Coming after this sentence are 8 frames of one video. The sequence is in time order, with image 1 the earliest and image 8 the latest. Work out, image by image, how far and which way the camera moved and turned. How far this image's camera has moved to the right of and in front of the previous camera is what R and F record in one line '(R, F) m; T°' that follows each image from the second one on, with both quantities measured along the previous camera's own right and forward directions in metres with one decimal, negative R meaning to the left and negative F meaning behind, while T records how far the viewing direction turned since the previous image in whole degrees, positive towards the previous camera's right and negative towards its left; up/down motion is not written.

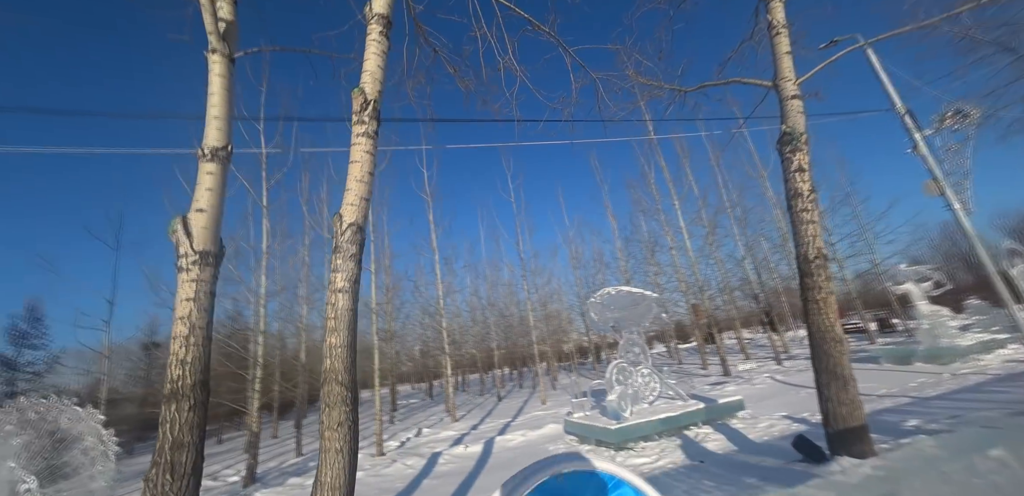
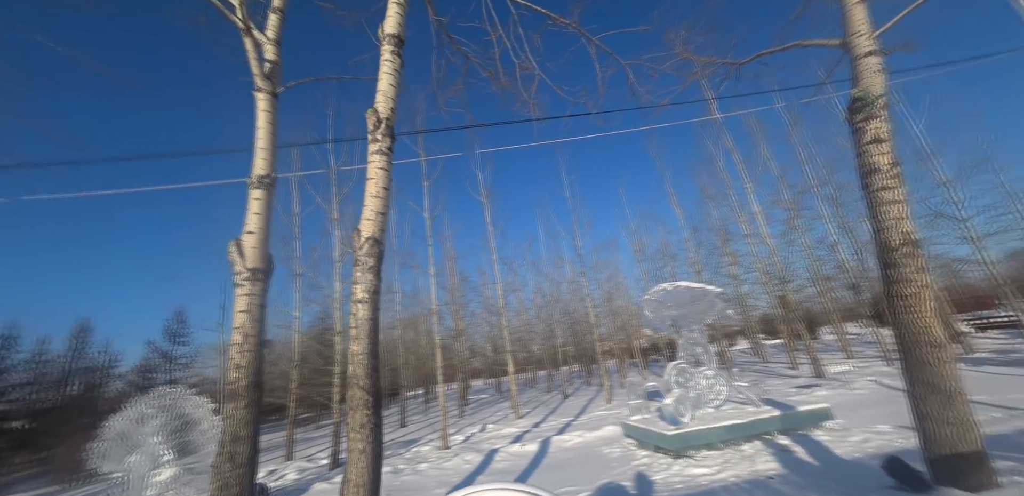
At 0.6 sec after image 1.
(+0.4, +0.1) m; -9°
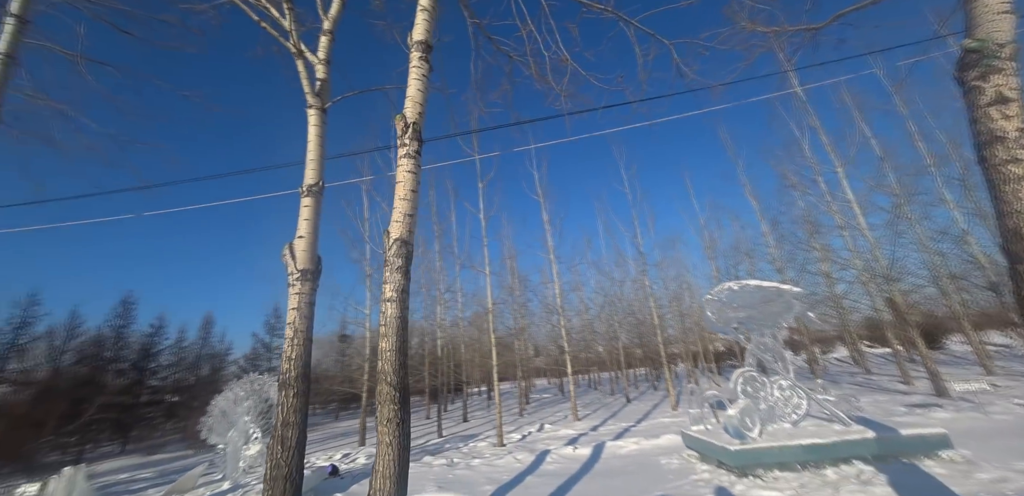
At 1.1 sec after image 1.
(+0.3, +0.1) m; -9°
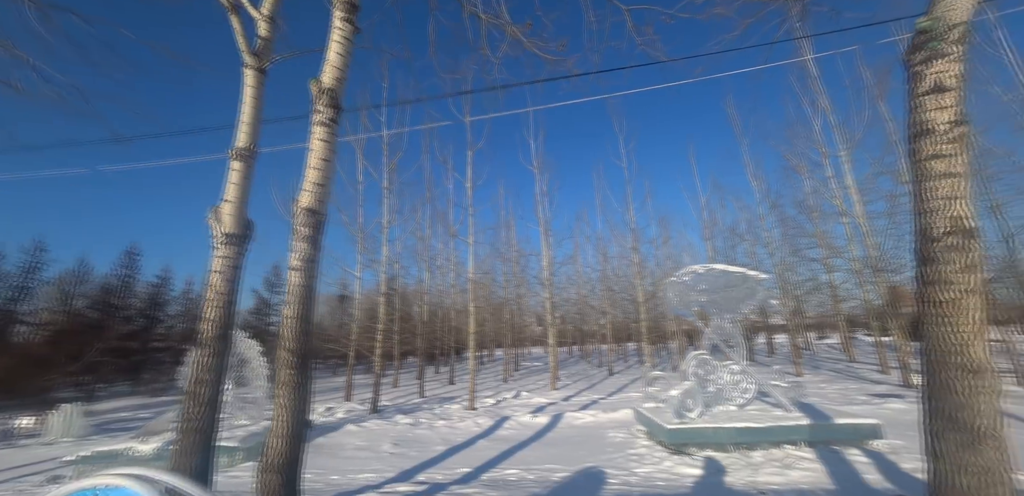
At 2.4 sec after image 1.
(+0.8, 0.0) m; -1°
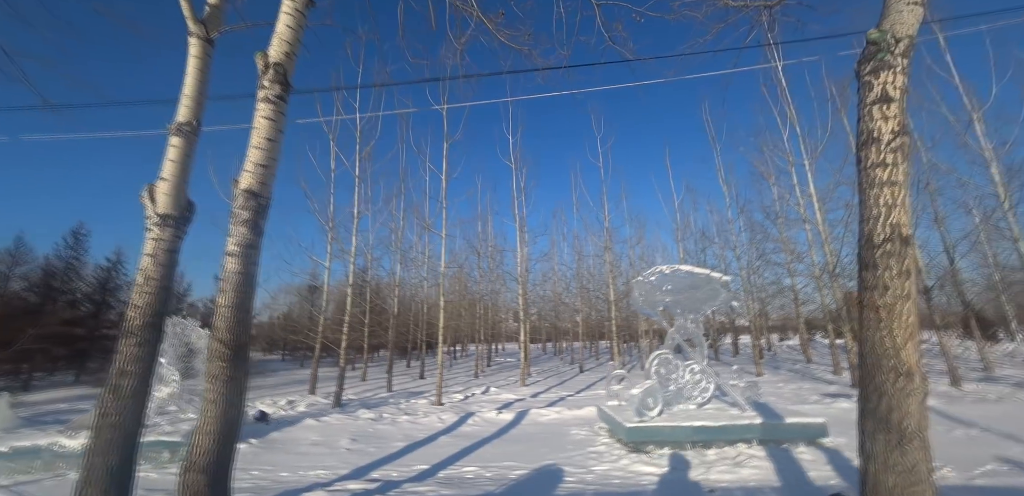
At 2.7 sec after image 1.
(+0.2, +0.1) m; +3°
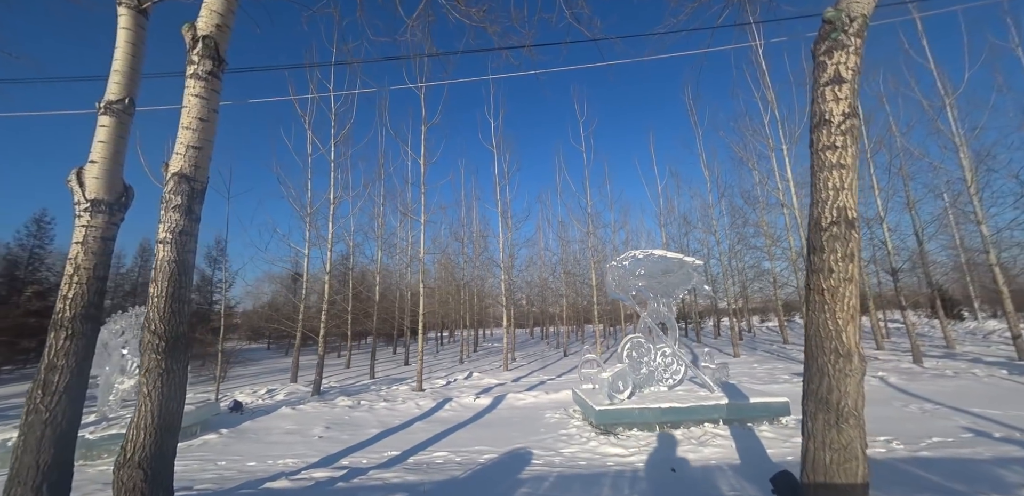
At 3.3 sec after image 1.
(+0.3, +0.1) m; +2°
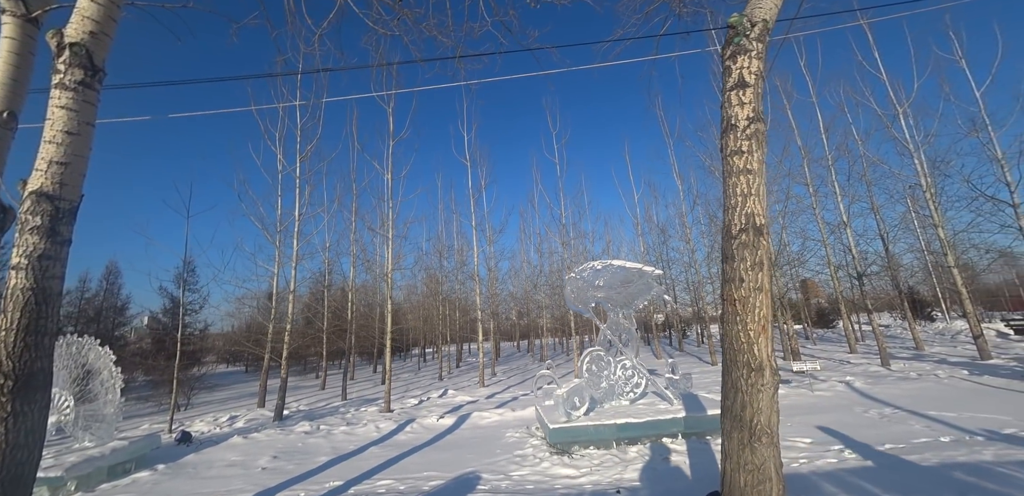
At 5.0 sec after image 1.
(+0.6, +0.2) m; +2°
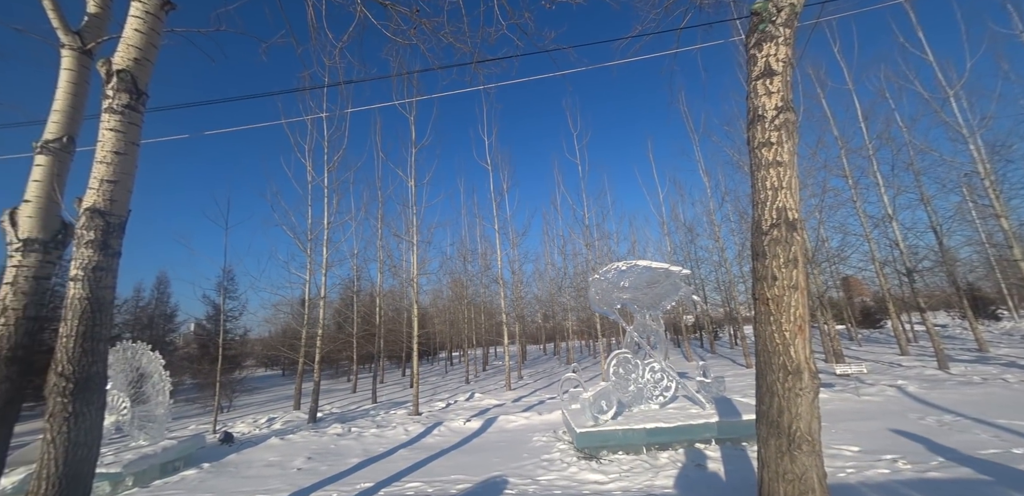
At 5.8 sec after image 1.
(0.0, 0.0) m; -3°
